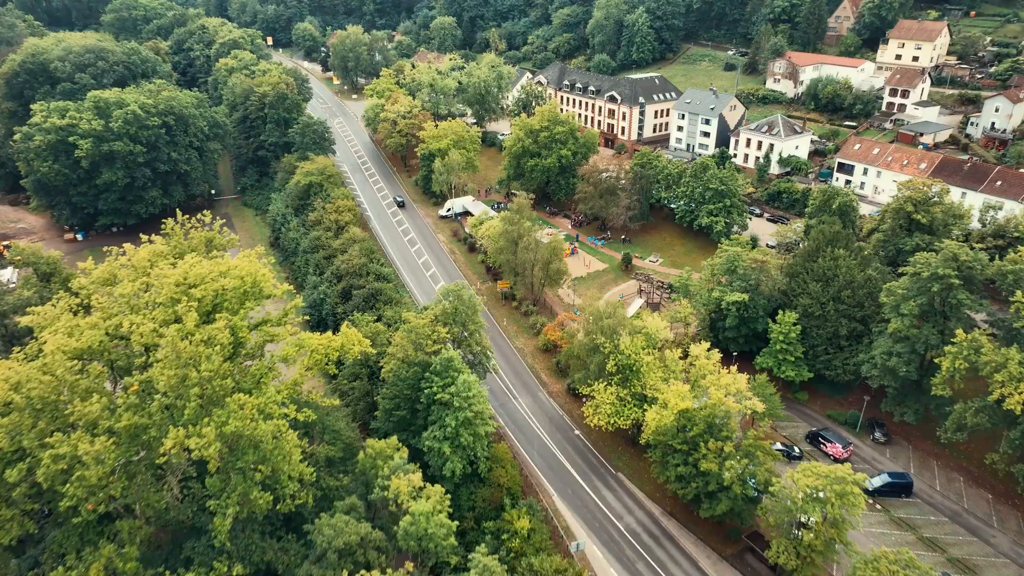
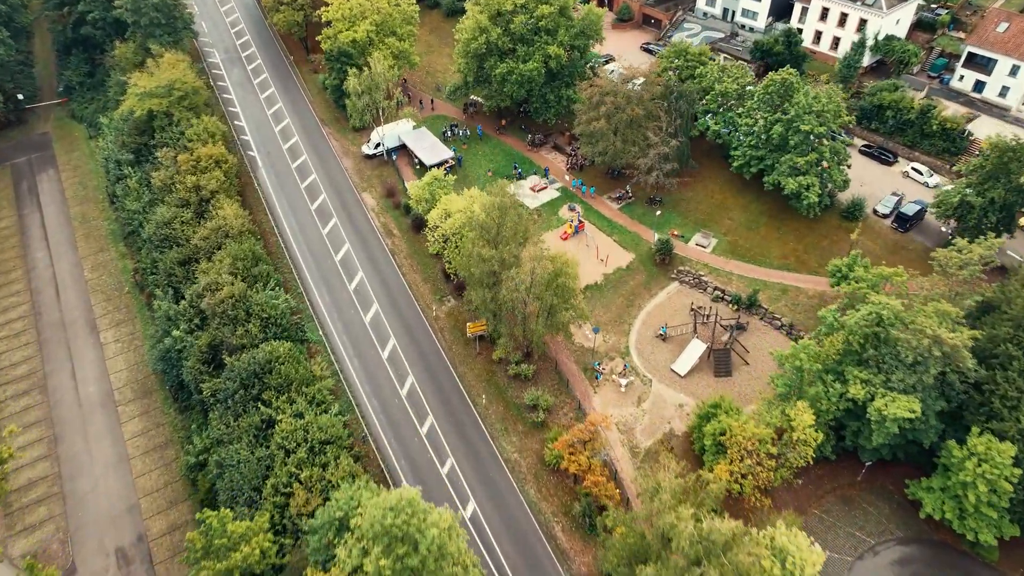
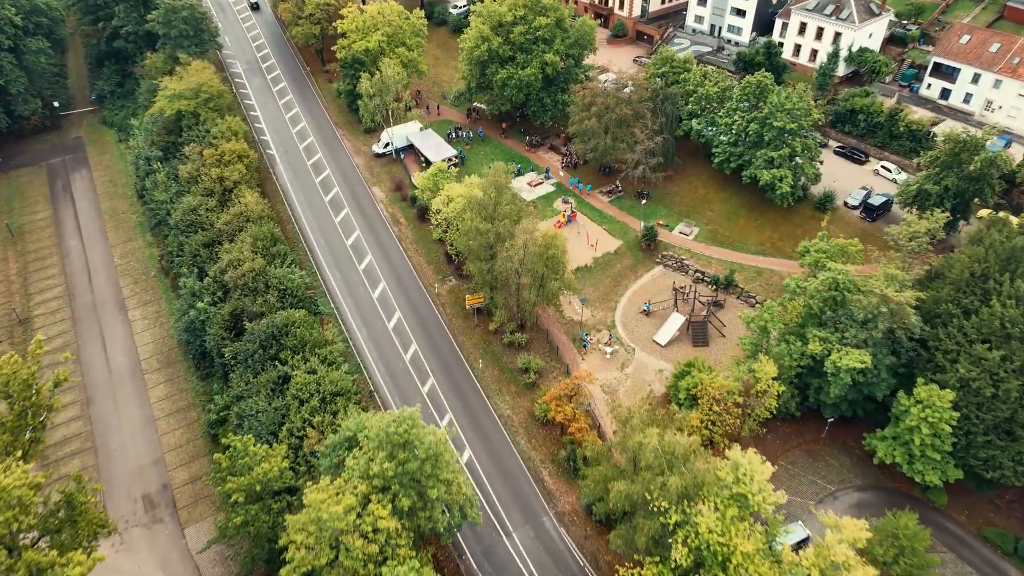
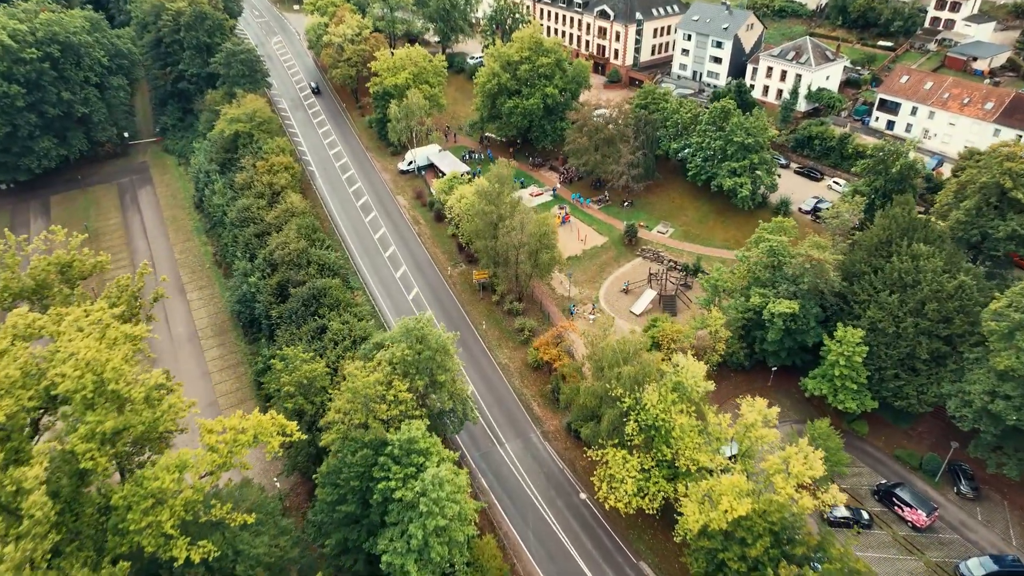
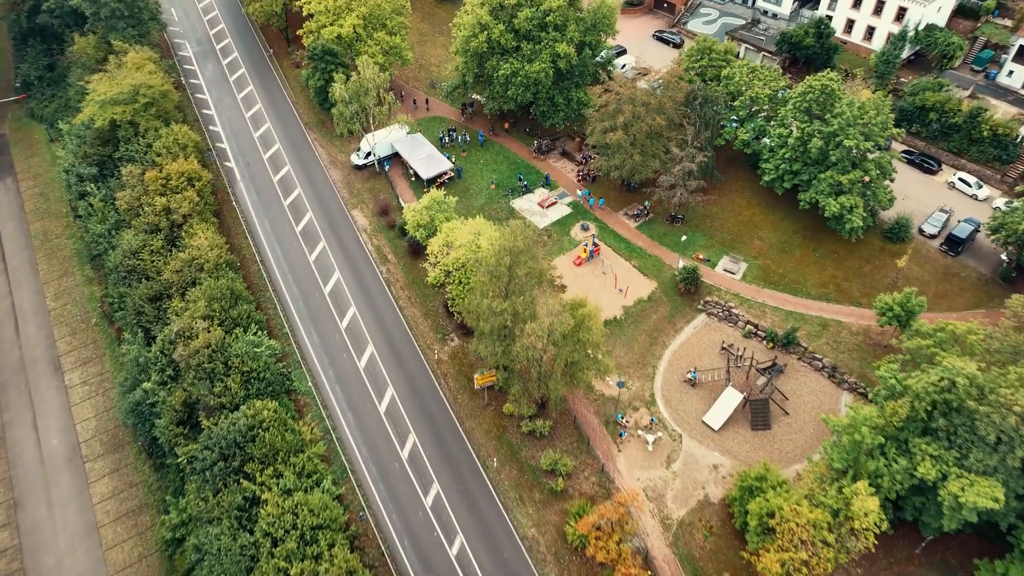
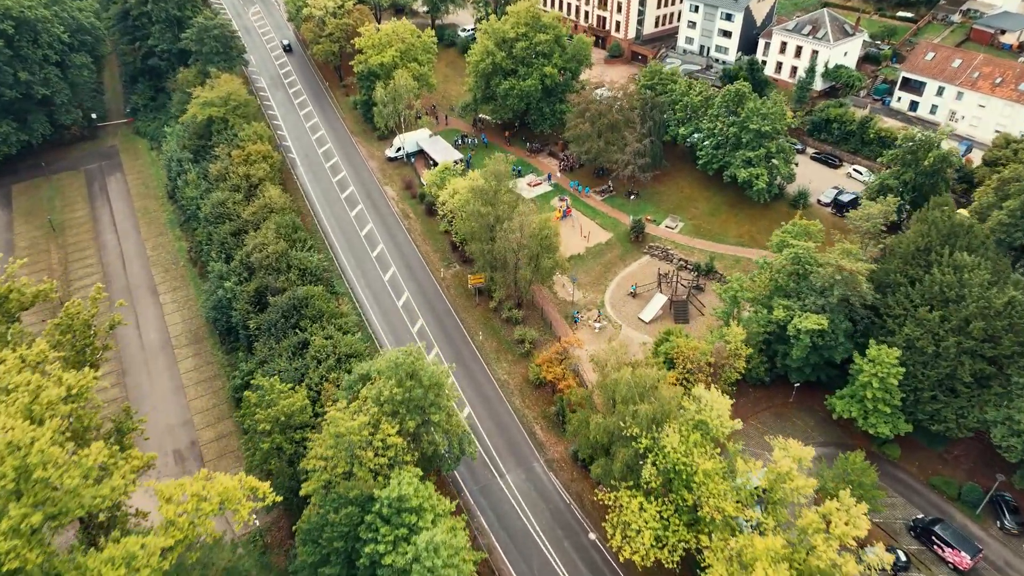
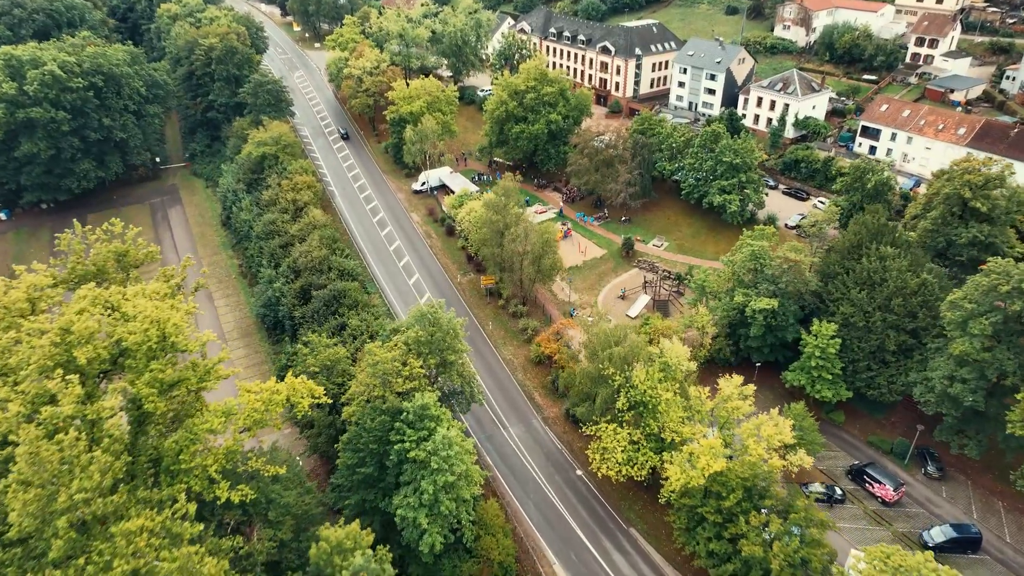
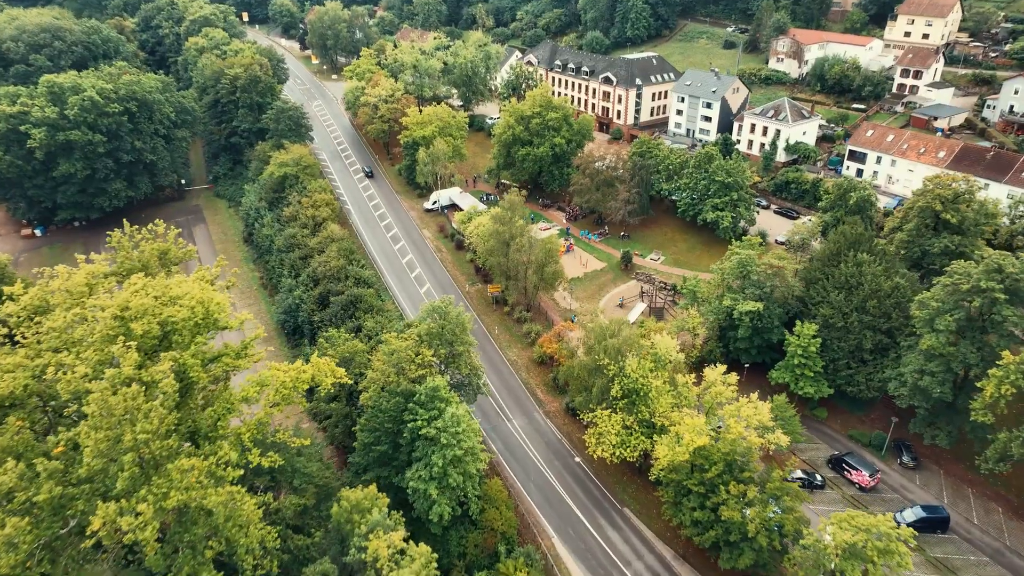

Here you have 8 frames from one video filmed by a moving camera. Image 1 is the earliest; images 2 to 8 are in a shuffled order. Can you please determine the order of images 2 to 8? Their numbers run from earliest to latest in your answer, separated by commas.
8, 7, 4, 6, 3, 2, 5
